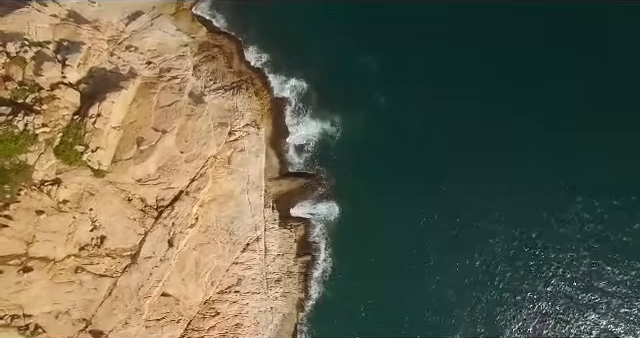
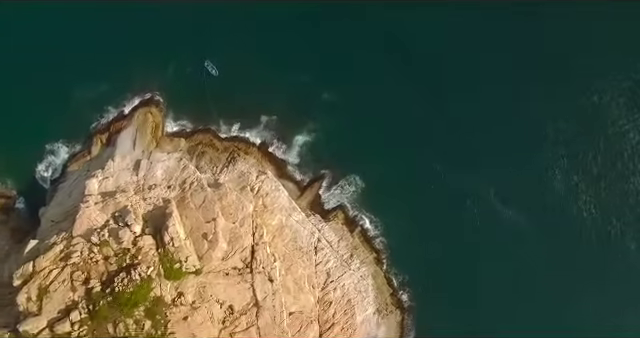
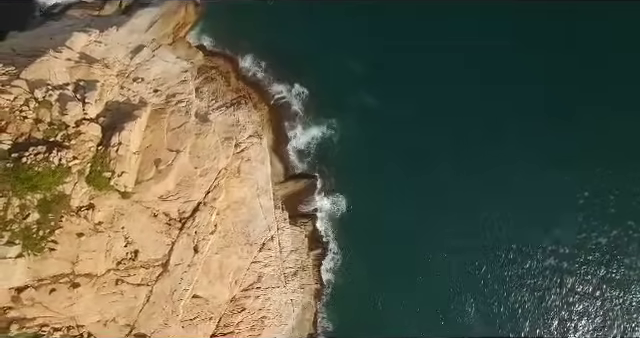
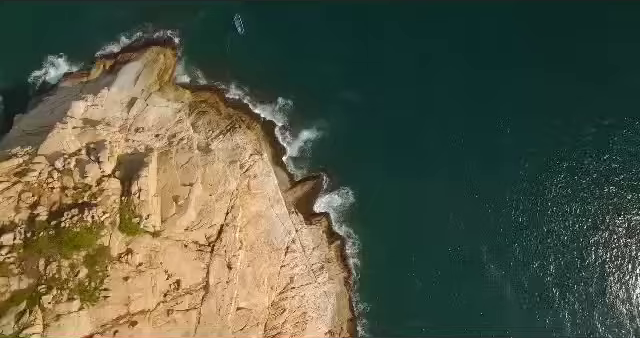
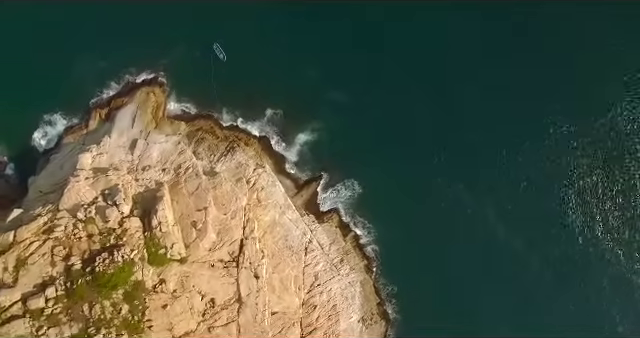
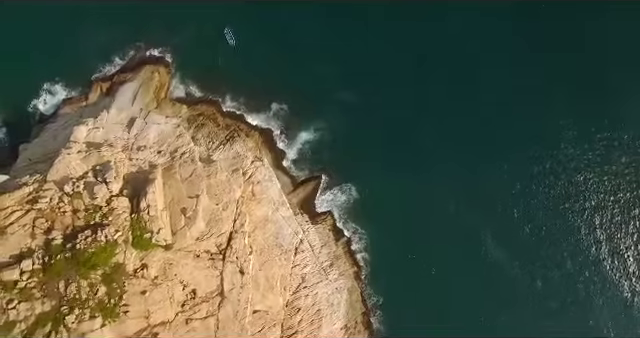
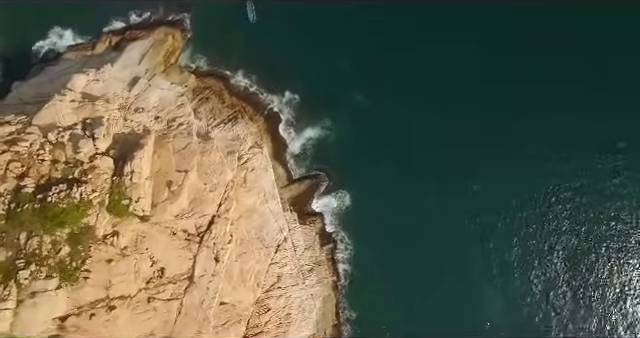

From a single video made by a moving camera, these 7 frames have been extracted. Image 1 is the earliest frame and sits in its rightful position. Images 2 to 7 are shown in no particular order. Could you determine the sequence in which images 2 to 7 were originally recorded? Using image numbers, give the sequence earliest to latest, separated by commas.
3, 7, 4, 6, 5, 2
